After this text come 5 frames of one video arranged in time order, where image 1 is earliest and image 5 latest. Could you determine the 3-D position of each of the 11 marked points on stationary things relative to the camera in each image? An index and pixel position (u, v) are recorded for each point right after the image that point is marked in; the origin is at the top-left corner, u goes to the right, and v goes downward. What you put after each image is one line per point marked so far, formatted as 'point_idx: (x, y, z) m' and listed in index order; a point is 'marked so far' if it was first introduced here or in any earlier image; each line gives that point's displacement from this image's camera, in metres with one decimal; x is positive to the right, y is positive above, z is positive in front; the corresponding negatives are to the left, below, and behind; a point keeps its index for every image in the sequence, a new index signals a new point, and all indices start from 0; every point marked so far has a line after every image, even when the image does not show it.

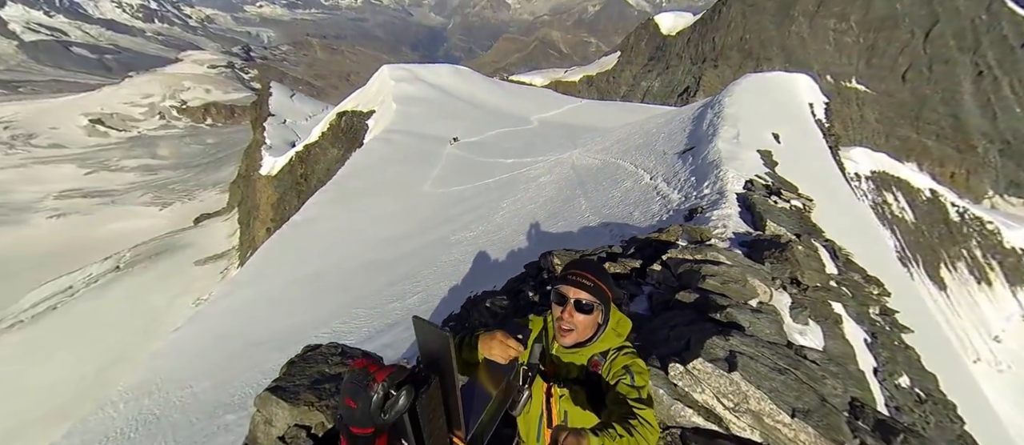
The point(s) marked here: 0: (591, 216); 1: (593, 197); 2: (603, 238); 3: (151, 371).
0: (+3.7, +0.8, +19.9) m
1: (+4.0, +1.7, +21.4) m
2: (+4.0, -0.3, +17.4) m
3: (-14.3, -6.2, +15.8) m
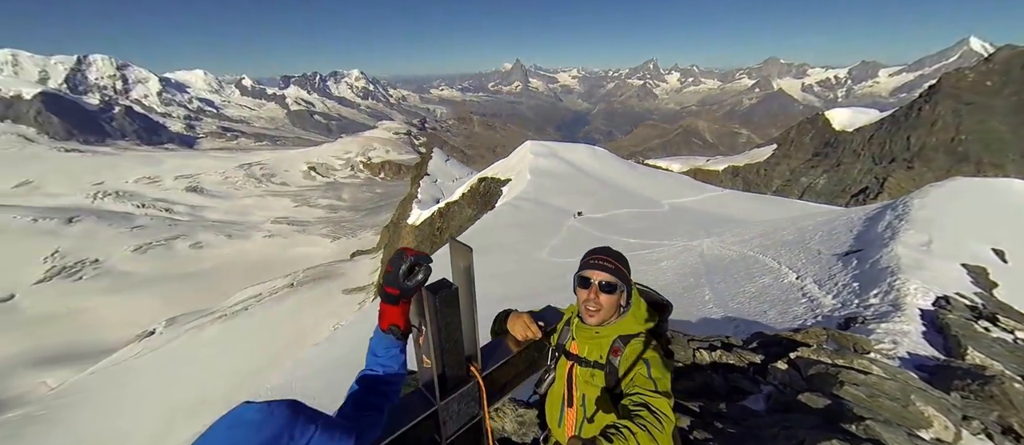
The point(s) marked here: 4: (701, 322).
0: (+8.9, -3.6, +17.5) m
1: (+9.8, -3.1, +18.9) m
2: (+8.2, -4.1, +14.8) m
3: (-10.4, -7.1, +18.4) m
4: (+7.8, -4.1, +16.3) m
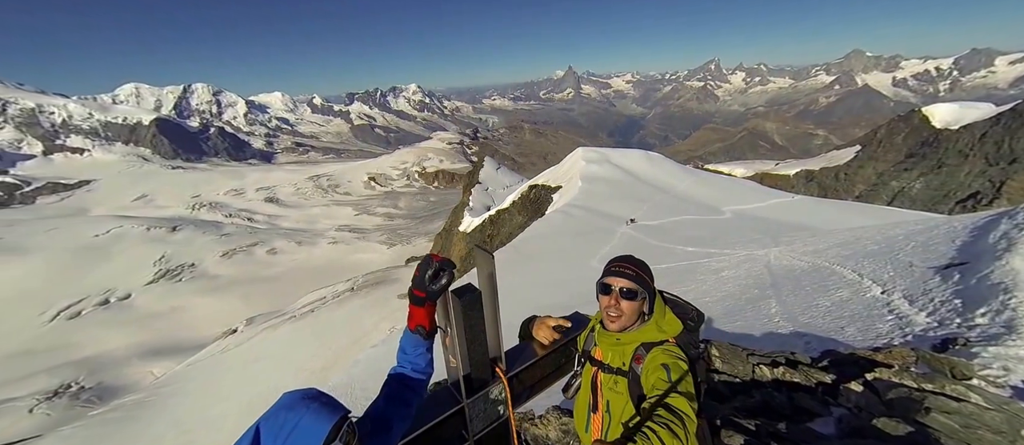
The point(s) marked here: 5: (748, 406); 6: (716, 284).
0: (+10.9, -3.9, +15.9) m
1: (+12.0, -3.5, +17.2) m
2: (+9.9, -4.3, +13.4) m
3: (-8.1, -7.4, +19.6) m
4: (+9.7, -4.4, +14.9) m
5: (+6.0, -4.7, +9.6) m
6: (+10.3, -3.1, +19.9) m
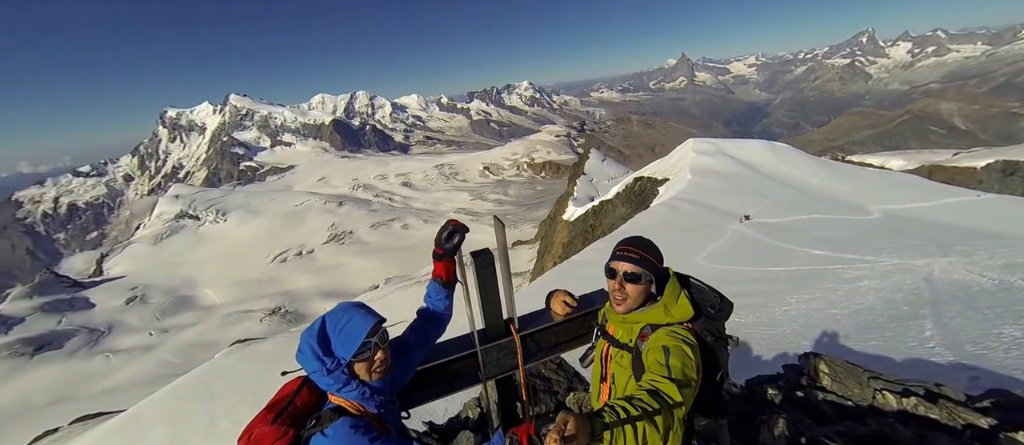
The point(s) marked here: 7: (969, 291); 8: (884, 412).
0: (+14.0, -4.0, +13.1) m
1: (+15.5, -3.6, +14.0) m
2: (+12.2, -4.4, +11.1) m
3: (-3.0, -6.5, +22.6) m
4: (+12.5, -4.4, +12.5) m
5: (+7.4, -4.5, +8.7) m
6: (+14.7, -3.2, +17.0) m
7: (+18.6, -2.8, +15.6) m
8: (+8.6, -4.4, +9.3) m
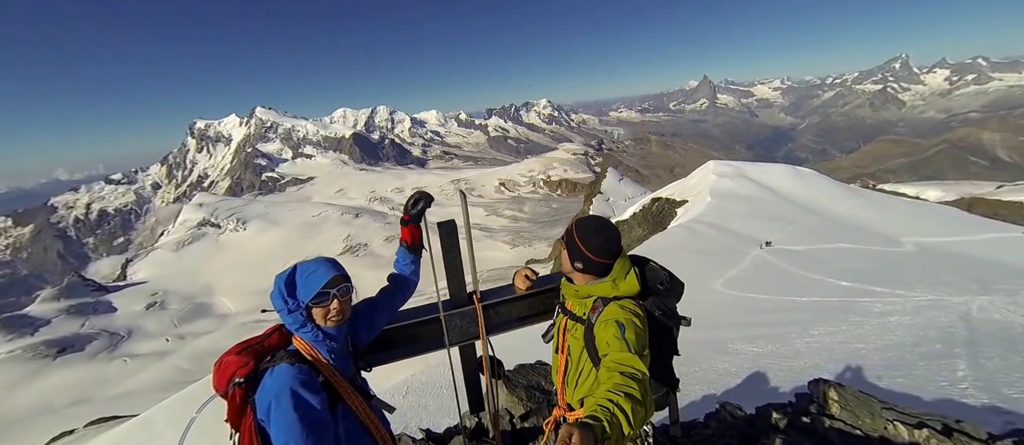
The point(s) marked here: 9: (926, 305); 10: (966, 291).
0: (+14.2, -5.2, +12.2) m
1: (+15.7, -4.9, +13.0) m
2: (+12.2, -5.5, +10.2) m
3: (-2.5, -7.3, +22.4) m
4: (+12.6, -5.5, +11.7) m
5: (+7.3, -5.4, +8.1) m
6: (+15.0, -4.5, +16.1) m
7: (+18.9, -4.3, +14.5) m
8: (+8.5, -5.3, +8.6) m
9: (+18.4, -3.8, +17.1) m
10: (+21.0, -3.3, +17.5) m
